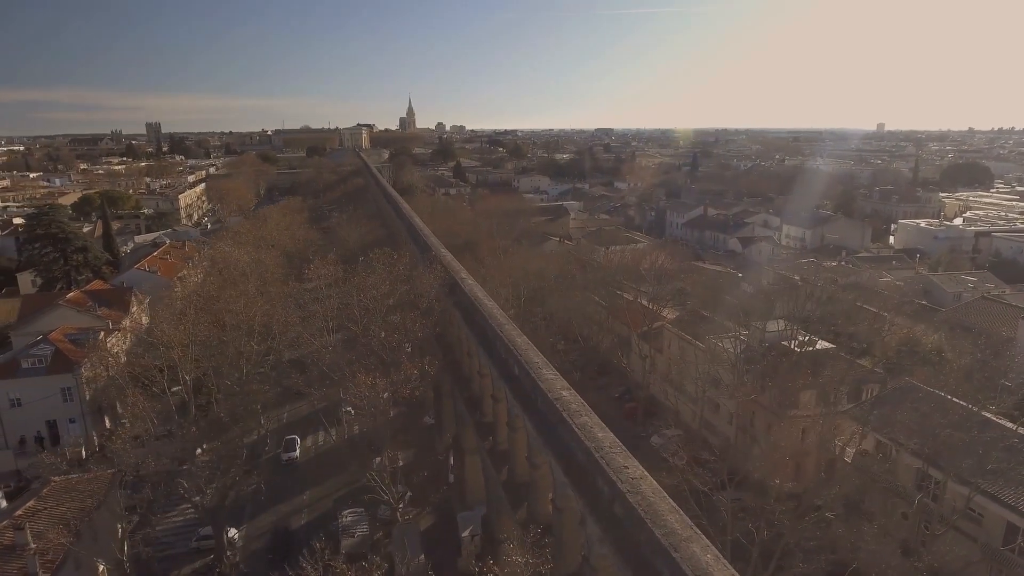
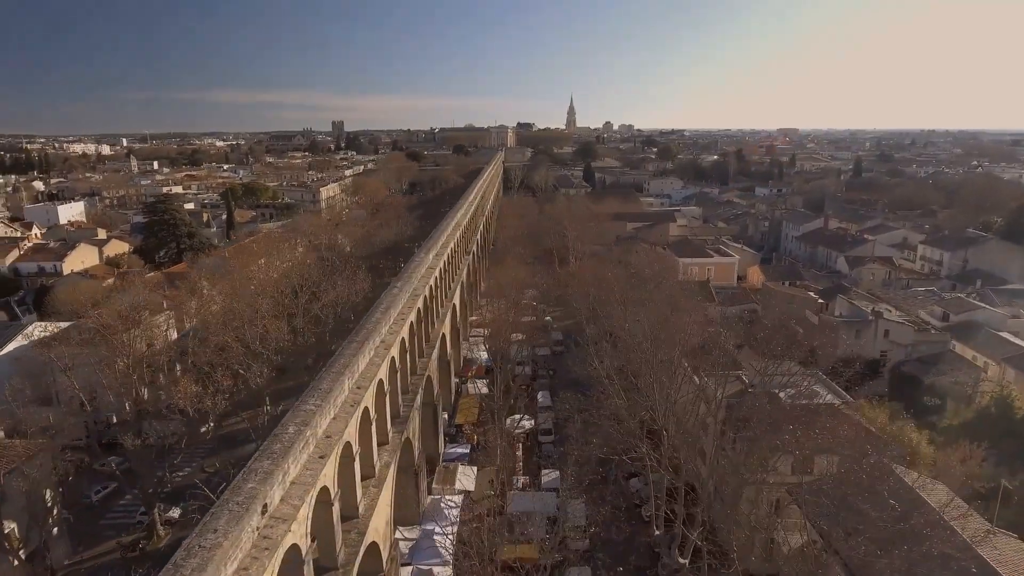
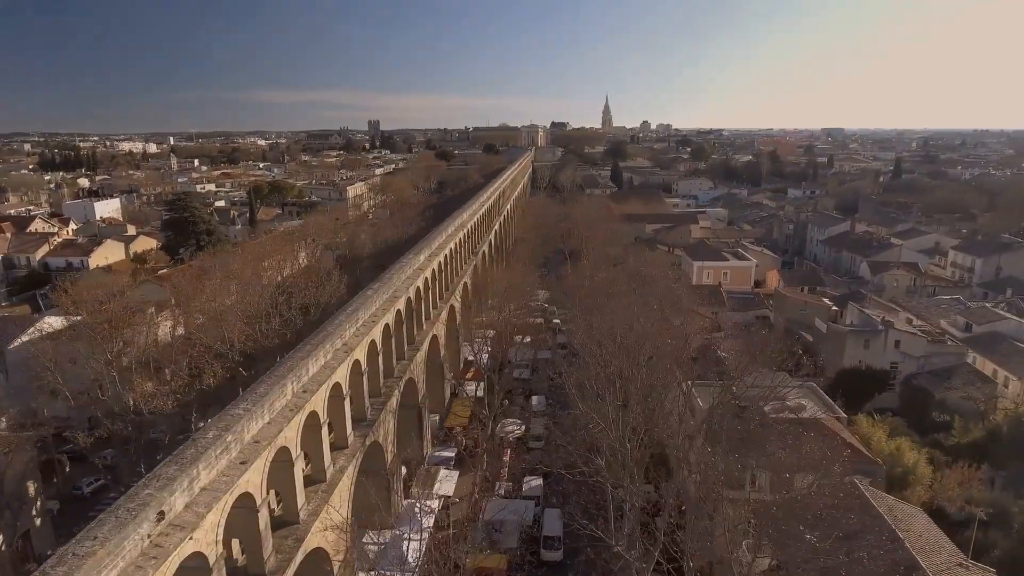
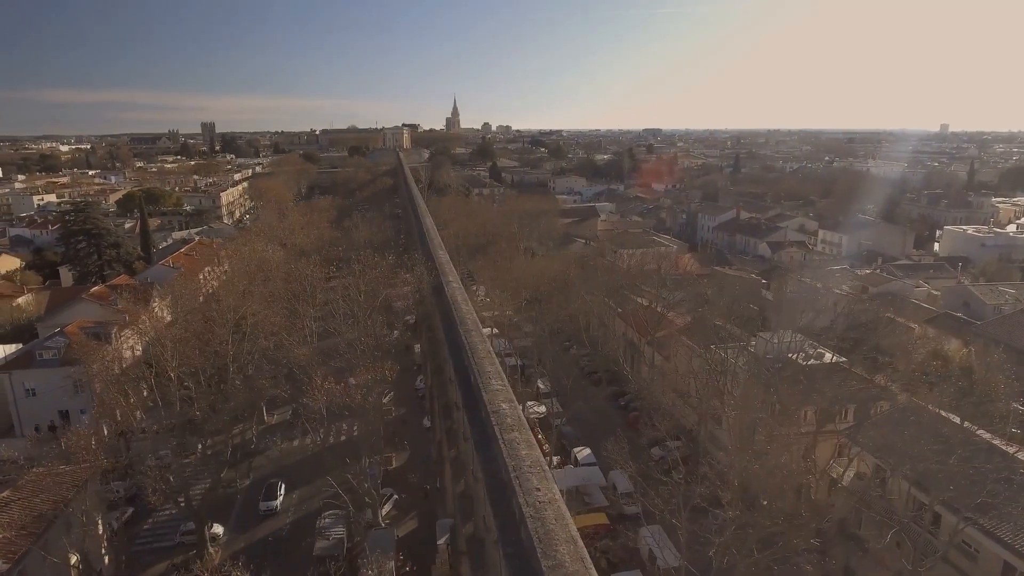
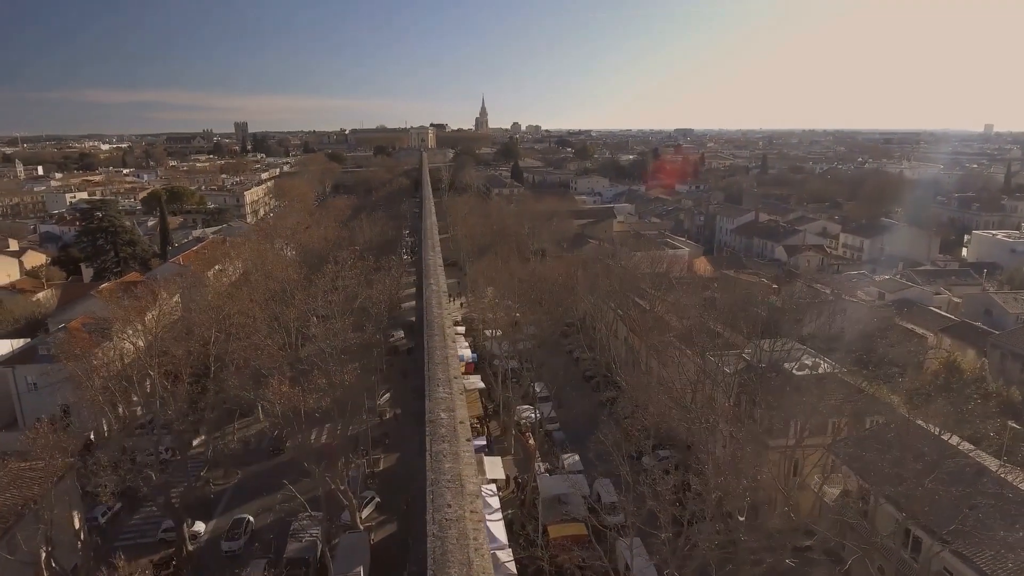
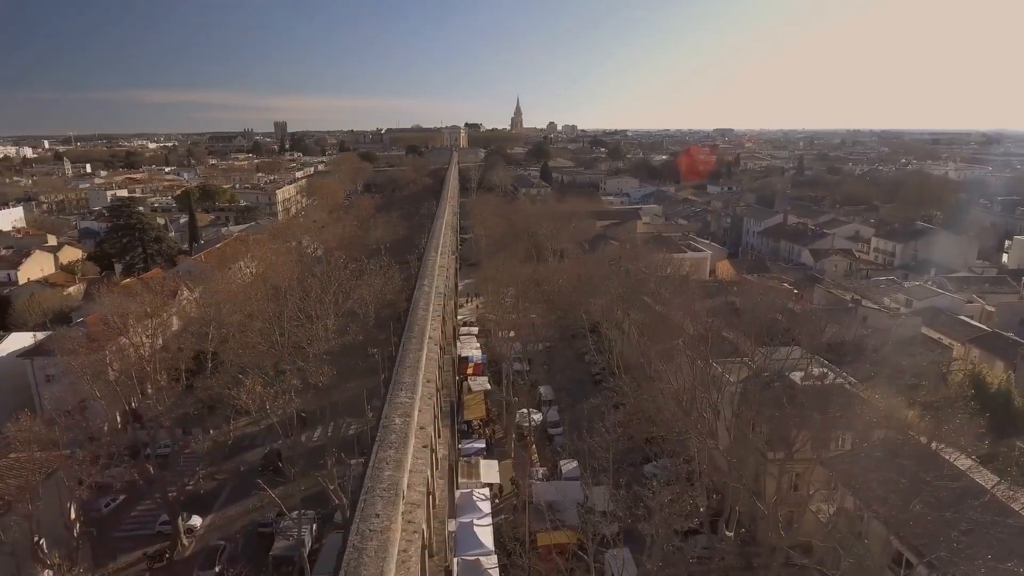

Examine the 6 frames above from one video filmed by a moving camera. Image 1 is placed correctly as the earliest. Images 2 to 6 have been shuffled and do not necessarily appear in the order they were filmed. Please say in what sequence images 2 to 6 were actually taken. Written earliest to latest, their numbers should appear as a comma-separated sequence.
4, 5, 6, 2, 3
